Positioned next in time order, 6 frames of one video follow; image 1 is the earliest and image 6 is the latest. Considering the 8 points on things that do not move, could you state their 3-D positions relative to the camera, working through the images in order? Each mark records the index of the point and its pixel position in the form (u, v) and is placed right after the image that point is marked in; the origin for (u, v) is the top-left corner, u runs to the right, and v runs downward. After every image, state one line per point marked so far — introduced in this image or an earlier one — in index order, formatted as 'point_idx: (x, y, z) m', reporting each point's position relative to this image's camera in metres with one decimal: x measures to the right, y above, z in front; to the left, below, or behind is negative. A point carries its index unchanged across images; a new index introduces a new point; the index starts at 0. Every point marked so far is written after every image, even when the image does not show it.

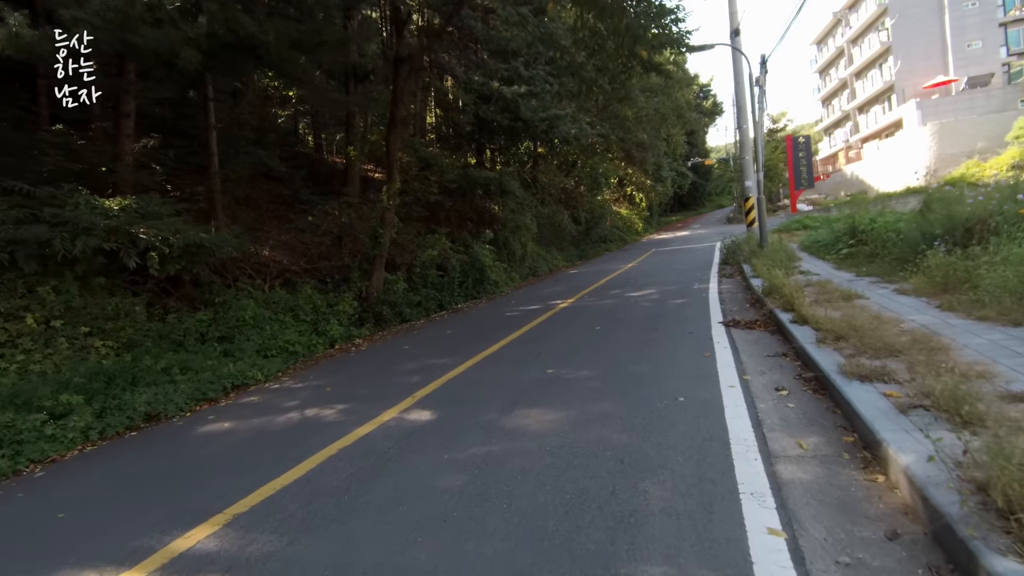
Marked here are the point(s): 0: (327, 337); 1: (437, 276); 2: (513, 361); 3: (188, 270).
0: (-4.2, -1.1, +11.8) m
1: (-2.4, +0.4, +16.8) m
2: (0.0, -1.1, +7.8) m
3: (-6.4, +0.3, +10.3) m
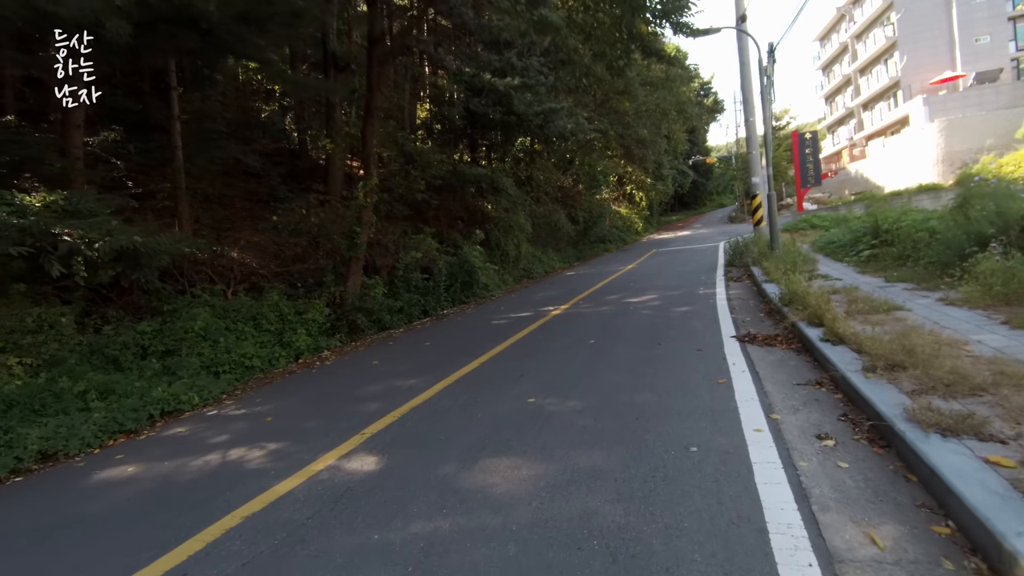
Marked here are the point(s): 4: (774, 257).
0: (-4.5, -1.2, +10.6) m
1: (-2.7, +0.2, +15.6) m
2: (-0.3, -1.2, +6.6) m
3: (-6.7, +0.2, +9.1) m
4: (+6.4, +0.7, +12.7) m
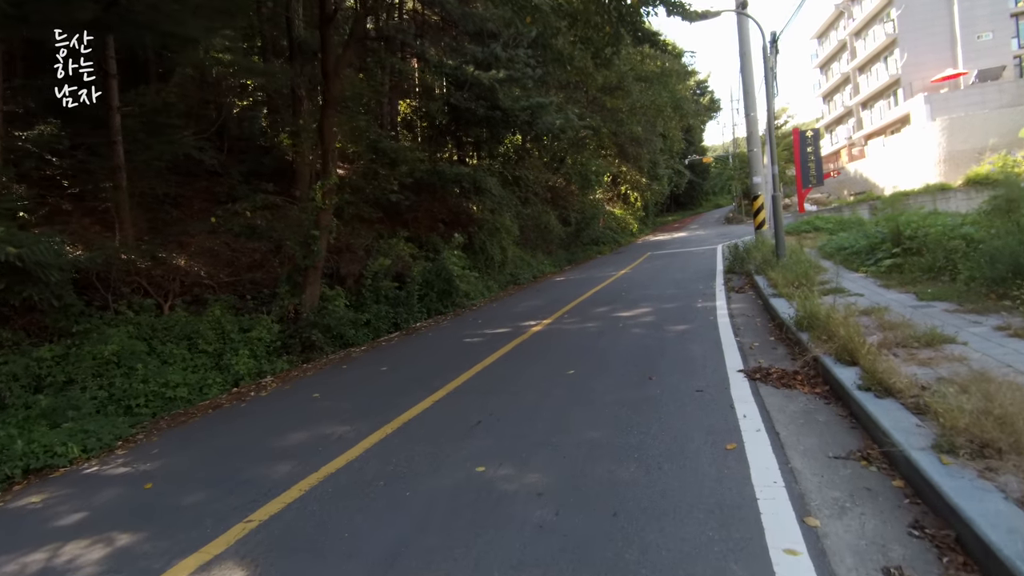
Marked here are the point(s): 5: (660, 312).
0: (-5.0, -1.5, +9.2) m
1: (-3.2, 0.0, +14.2) m
2: (-0.8, -1.5, +5.2) m
3: (-7.2, -0.1, +7.7) m
4: (+5.9, +0.5, +11.3) m
5: (+3.1, -0.5, +10.8) m
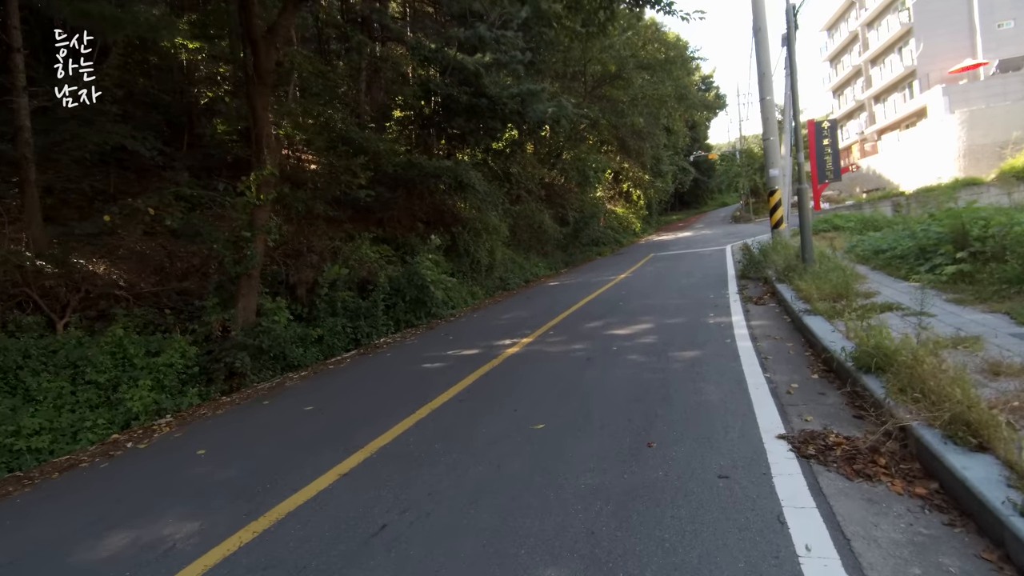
0: (-5.5, -1.7, +7.3) m
1: (-3.7, -0.2, +12.3) m
2: (-1.3, -1.7, +3.3) m
3: (-7.8, -0.3, +5.8) m
4: (+5.4, +0.3, +9.3) m
5: (+2.6, -0.7, +8.9) m
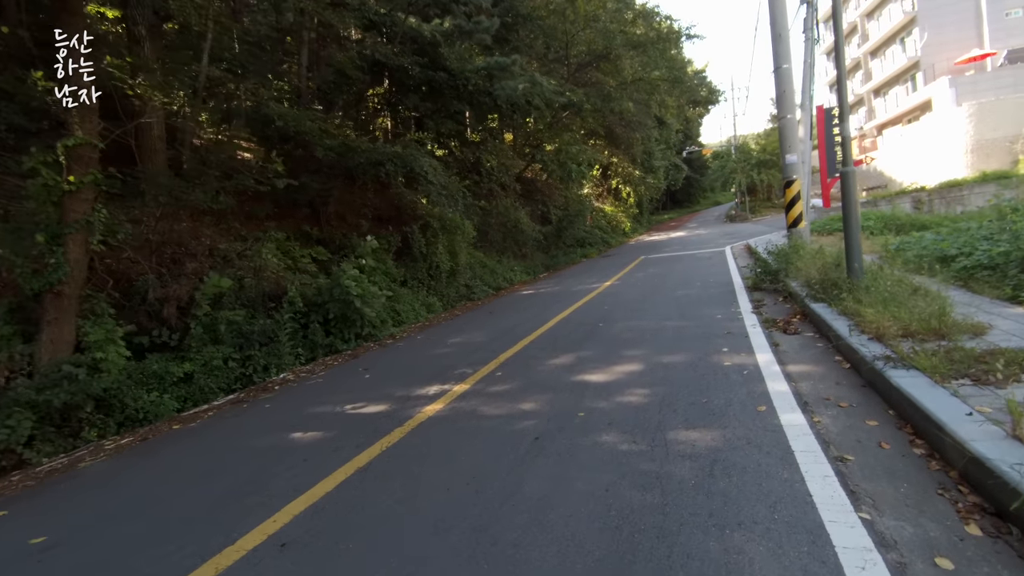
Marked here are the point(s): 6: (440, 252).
0: (-6.4, -2.0, +4.2) m
1: (-4.7, -0.5, +9.3) m
2: (-2.1, -2.0, +0.3) m
3: (-8.6, -0.6, +2.8) m
4: (+4.5, 0.0, +6.5) m
5: (+1.7, -1.0, +6.0) m
6: (-2.2, +1.1, +16.0) m
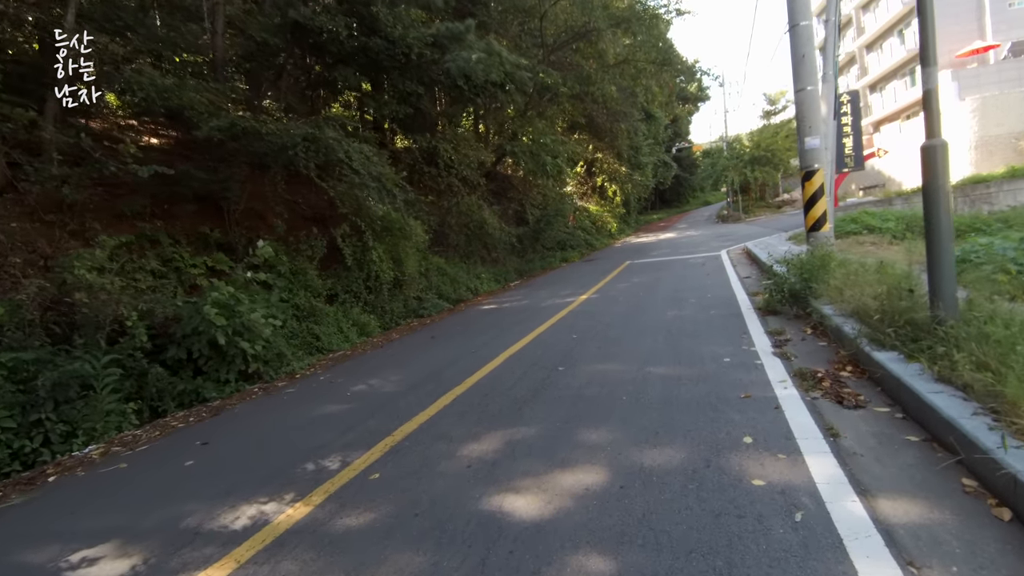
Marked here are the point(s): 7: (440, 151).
0: (-7.3, -2.4, +1.3) m
1: (-5.7, -0.9, +6.4) m
2: (-3.0, -2.4, -2.5) m
3: (-9.5, -1.0, -0.2) m
4: (+3.5, -0.4, +3.8) m
5: (+0.8, -1.4, +3.2) m
6: (-3.3, +0.7, +13.2) m
7: (-2.4, +4.6, +17.3) m
